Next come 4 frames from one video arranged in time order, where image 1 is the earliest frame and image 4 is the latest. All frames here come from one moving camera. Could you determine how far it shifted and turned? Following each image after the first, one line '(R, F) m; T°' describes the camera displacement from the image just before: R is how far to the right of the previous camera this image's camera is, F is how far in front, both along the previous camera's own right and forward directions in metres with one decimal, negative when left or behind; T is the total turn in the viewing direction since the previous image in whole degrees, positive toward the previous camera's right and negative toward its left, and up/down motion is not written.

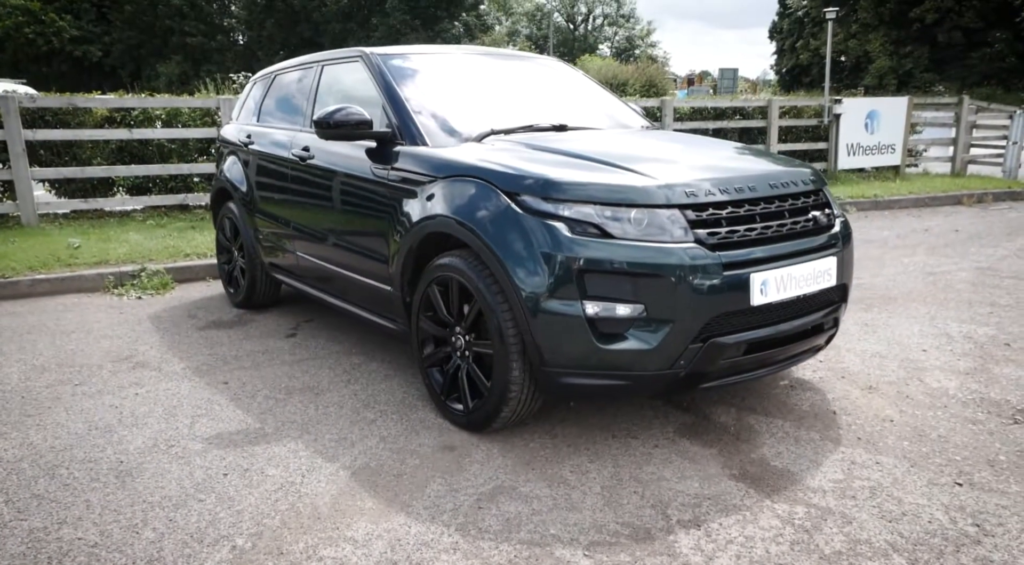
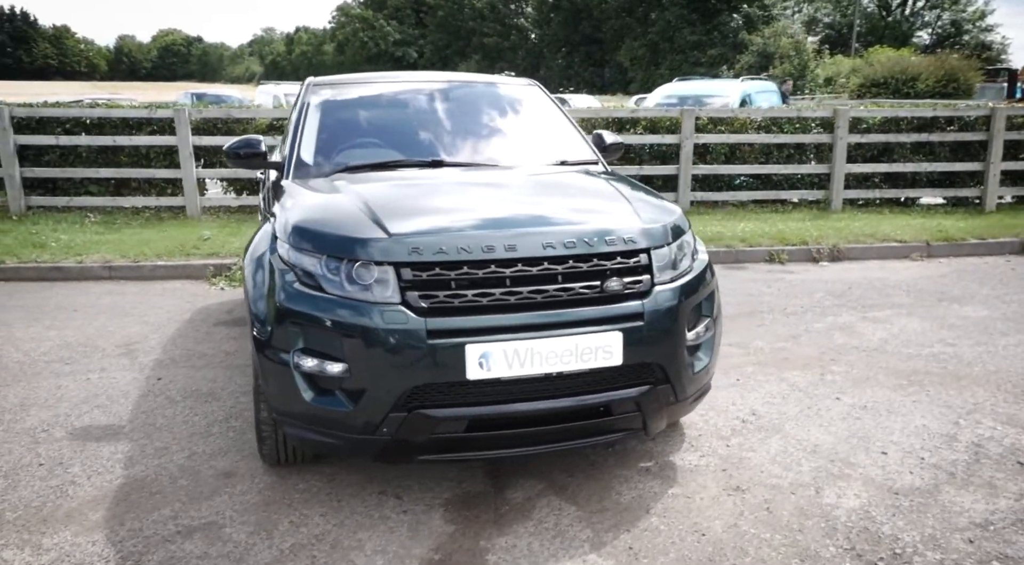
(+1.8, +0.5) m; -20°
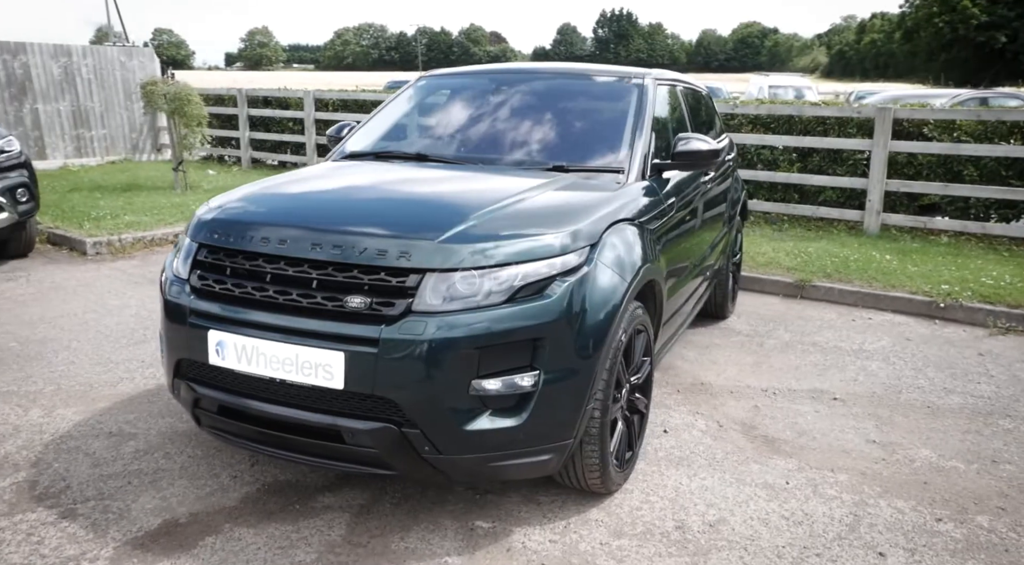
(+2.2, +1.0) m; -37°
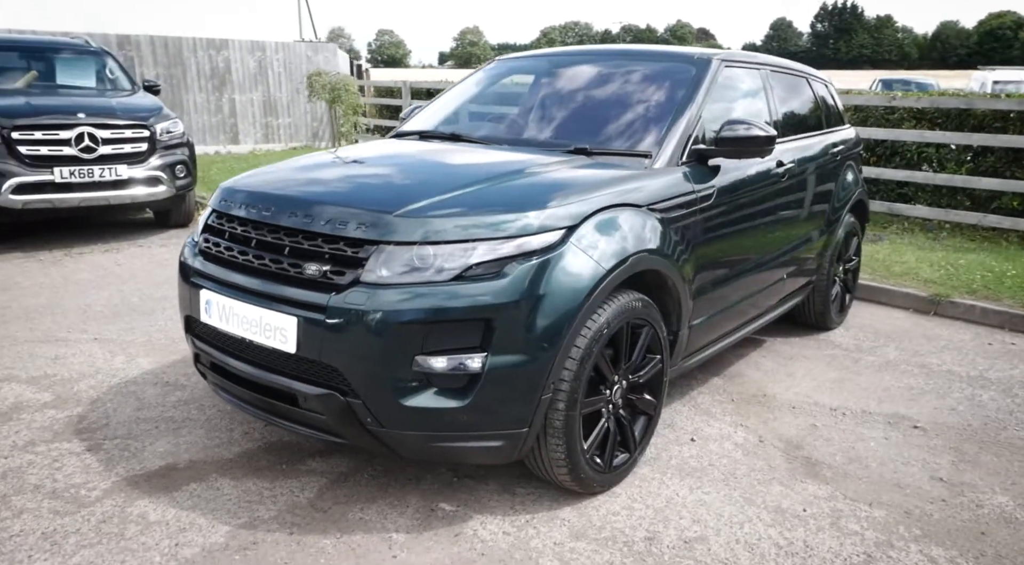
(+0.7, +0.2) m; -14°
